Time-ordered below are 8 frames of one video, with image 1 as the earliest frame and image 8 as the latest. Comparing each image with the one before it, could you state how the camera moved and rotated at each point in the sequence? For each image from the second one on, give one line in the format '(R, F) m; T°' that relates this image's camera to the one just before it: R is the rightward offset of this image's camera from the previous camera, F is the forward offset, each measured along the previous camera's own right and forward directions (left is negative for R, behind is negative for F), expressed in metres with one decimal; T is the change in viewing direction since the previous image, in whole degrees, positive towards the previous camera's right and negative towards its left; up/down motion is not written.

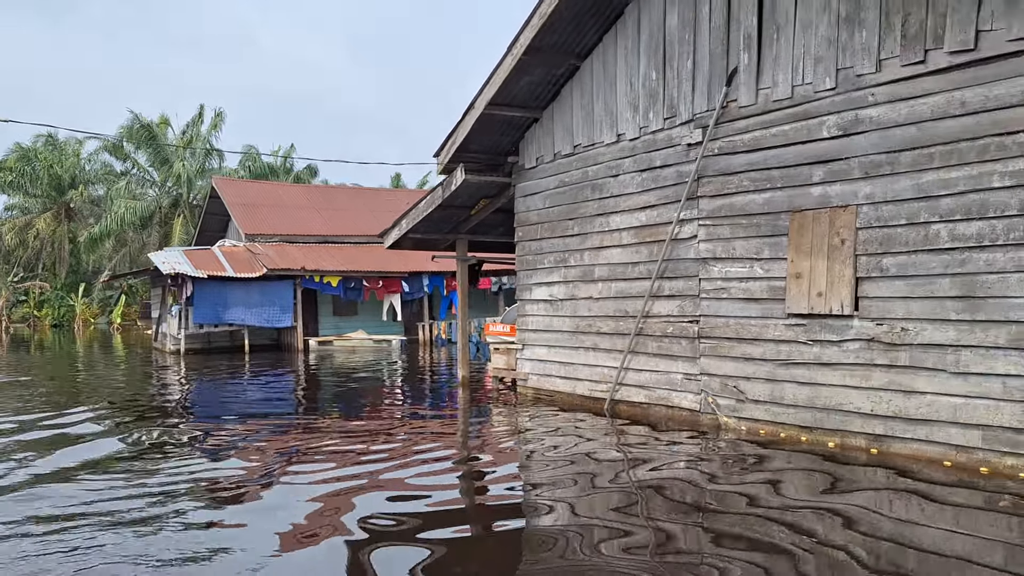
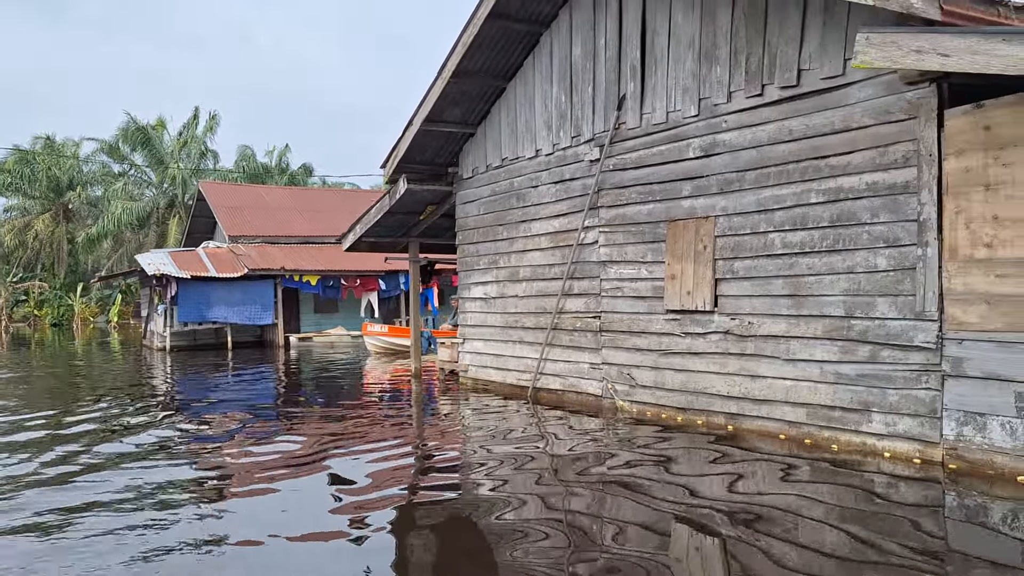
(+0.9, -0.9) m; 0°
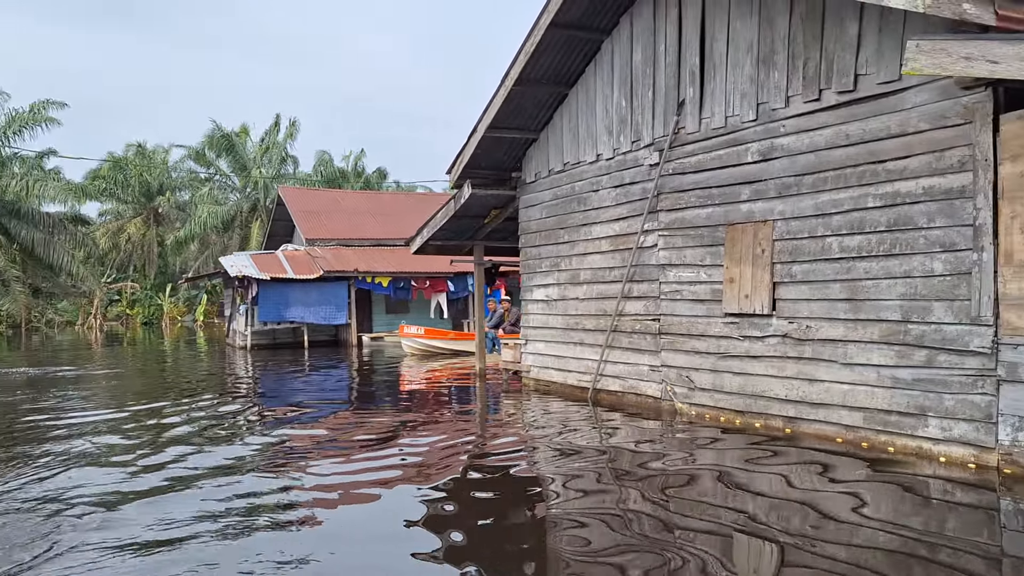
(+0.1, -0.2) m; -5°
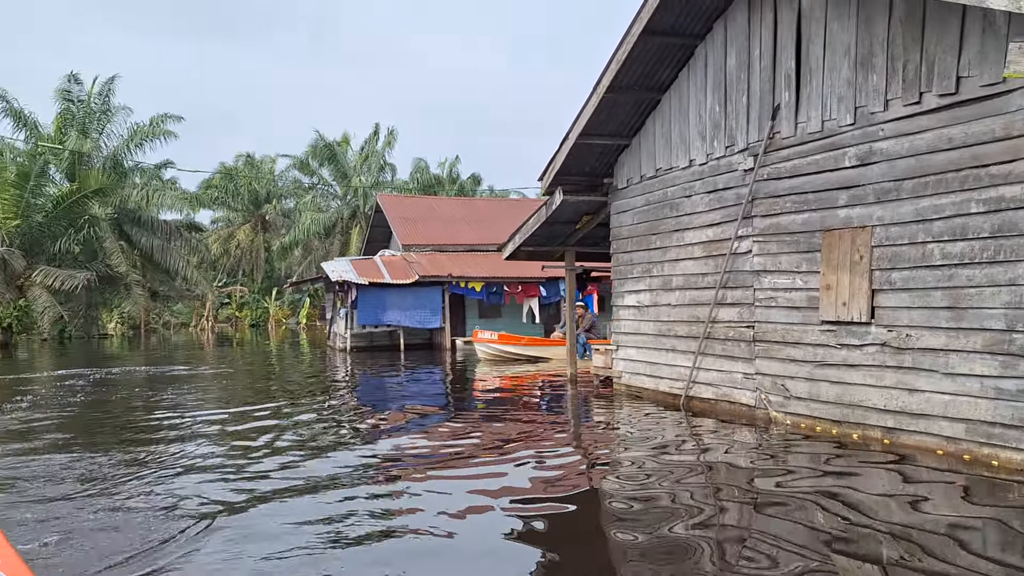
(0.0, -0.2) m; -7°
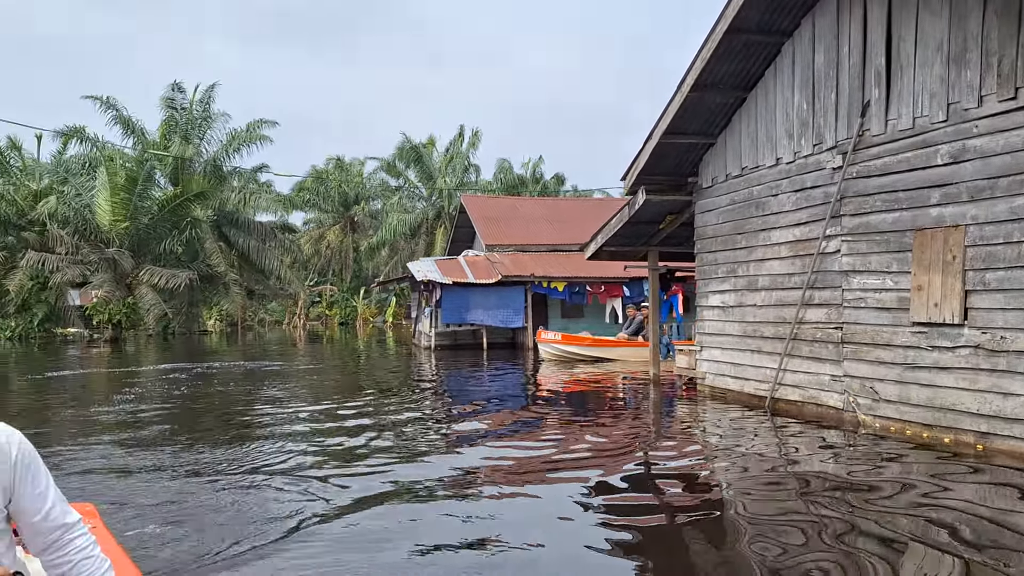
(0.0, -0.2) m; -6°
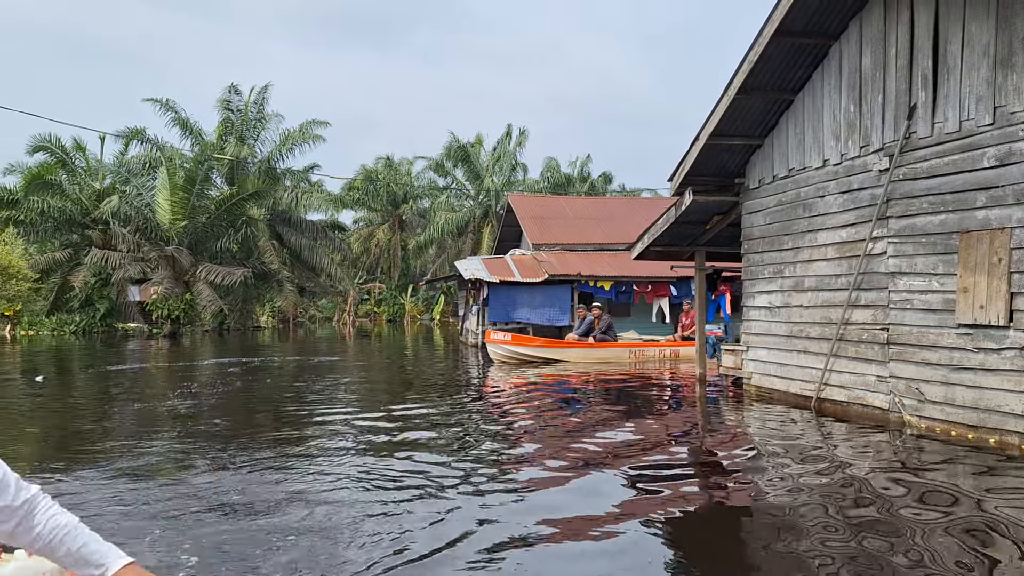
(0.0, -0.3) m; -4°
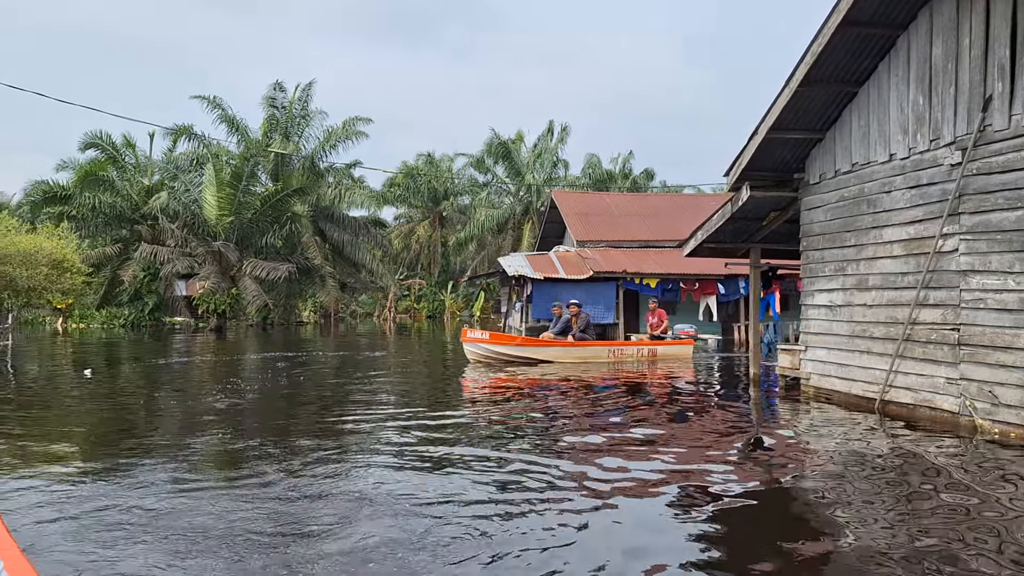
(-0.2, +0.1) m; -3°
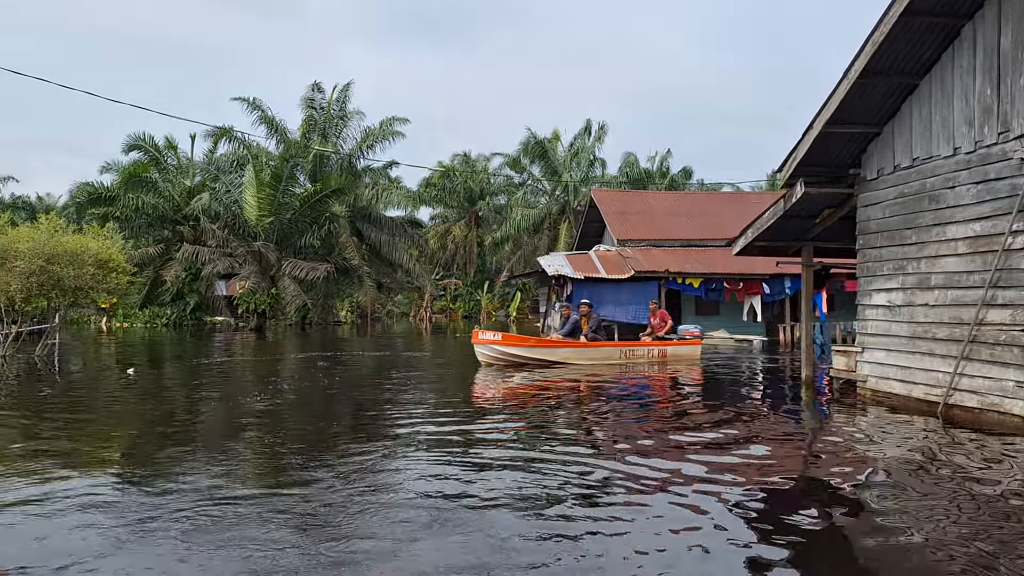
(-0.1, +0.1) m; -3°
